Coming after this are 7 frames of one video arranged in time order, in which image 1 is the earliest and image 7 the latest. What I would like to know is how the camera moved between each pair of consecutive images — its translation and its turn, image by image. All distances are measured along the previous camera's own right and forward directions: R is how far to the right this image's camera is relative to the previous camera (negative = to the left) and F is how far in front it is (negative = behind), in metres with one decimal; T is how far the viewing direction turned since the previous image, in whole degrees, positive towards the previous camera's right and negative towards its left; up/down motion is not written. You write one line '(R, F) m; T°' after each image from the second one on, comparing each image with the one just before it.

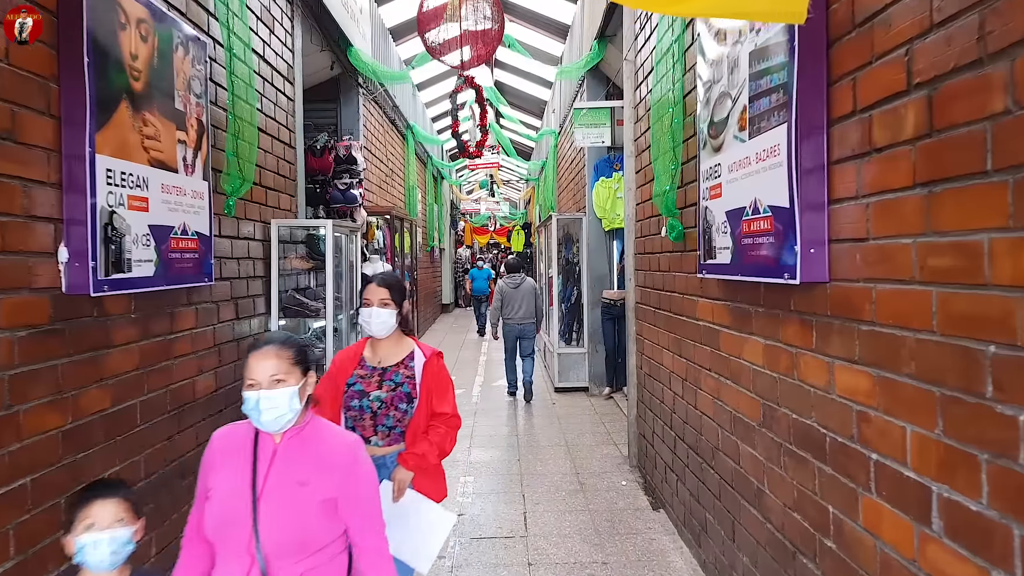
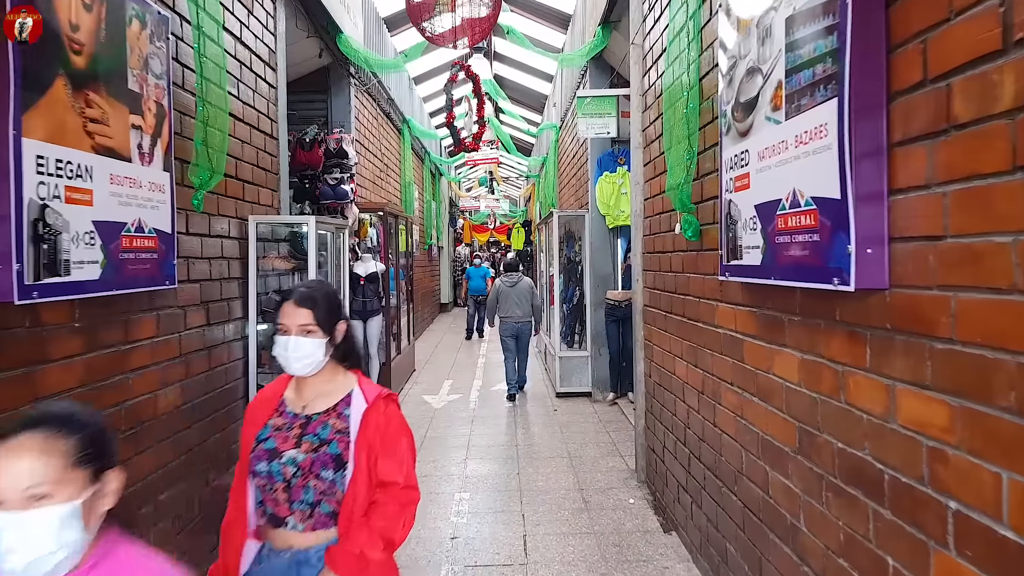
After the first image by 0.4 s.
(0.0, +0.3) m; 0°
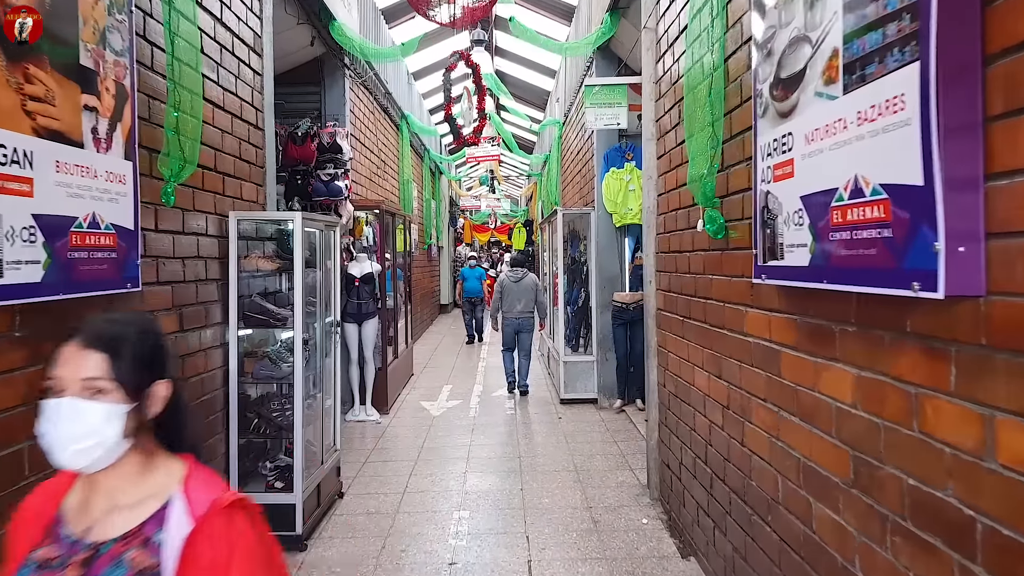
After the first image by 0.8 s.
(0.0, +0.3) m; 0°
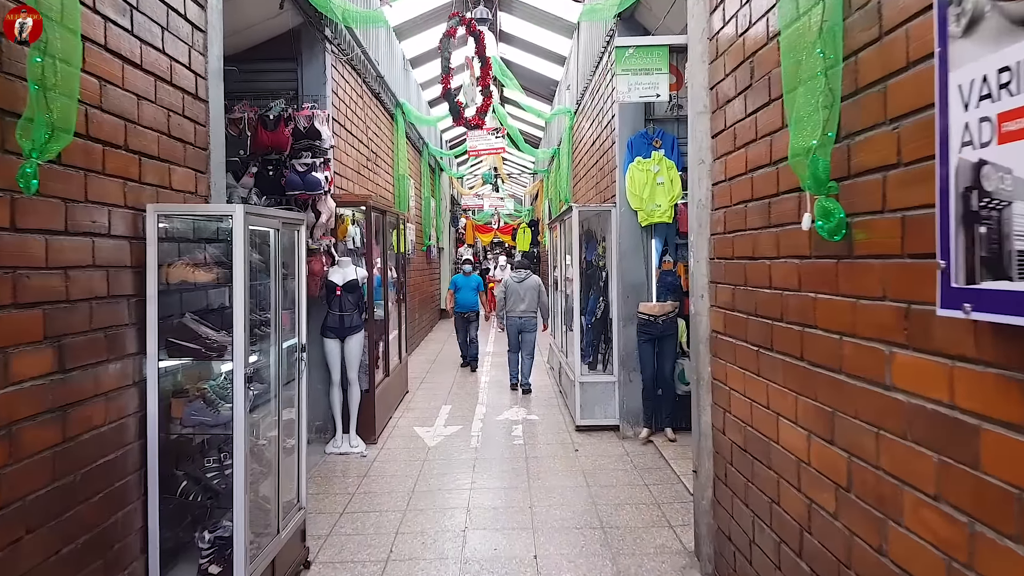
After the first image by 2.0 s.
(0.0, +0.9) m; 0°
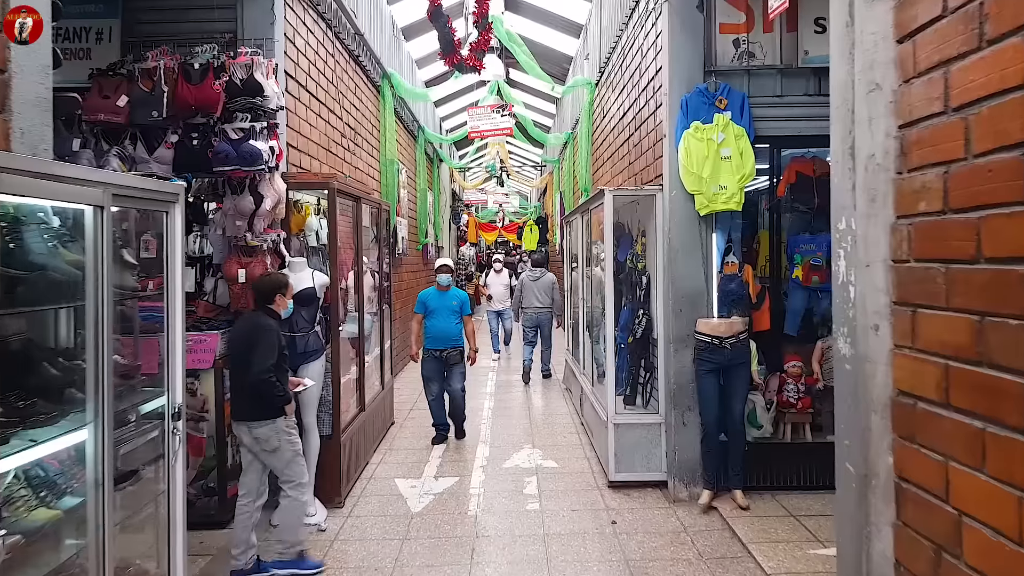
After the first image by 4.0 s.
(0.0, +1.4) m; 0°
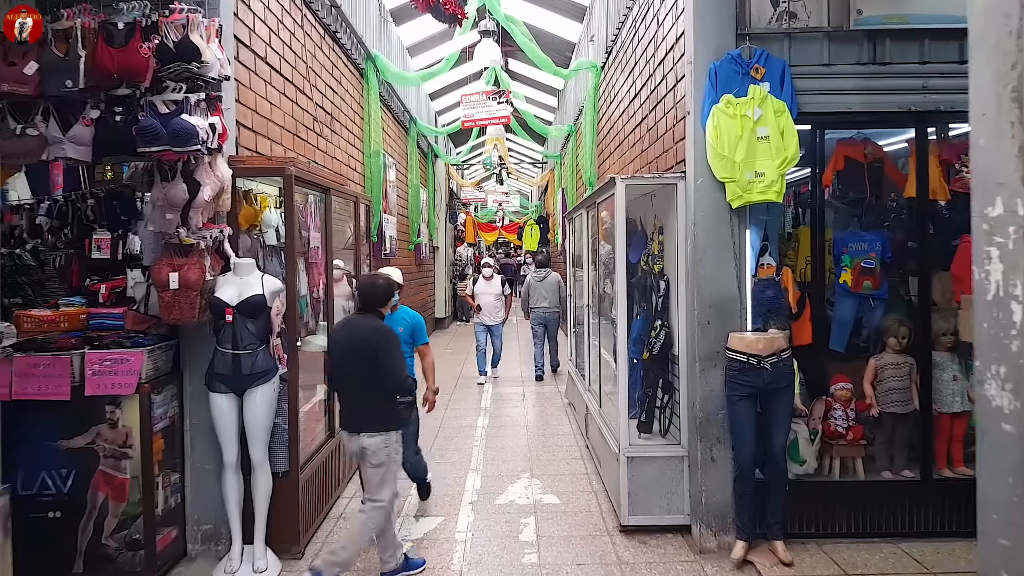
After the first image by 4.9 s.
(0.0, +0.7) m; 0°
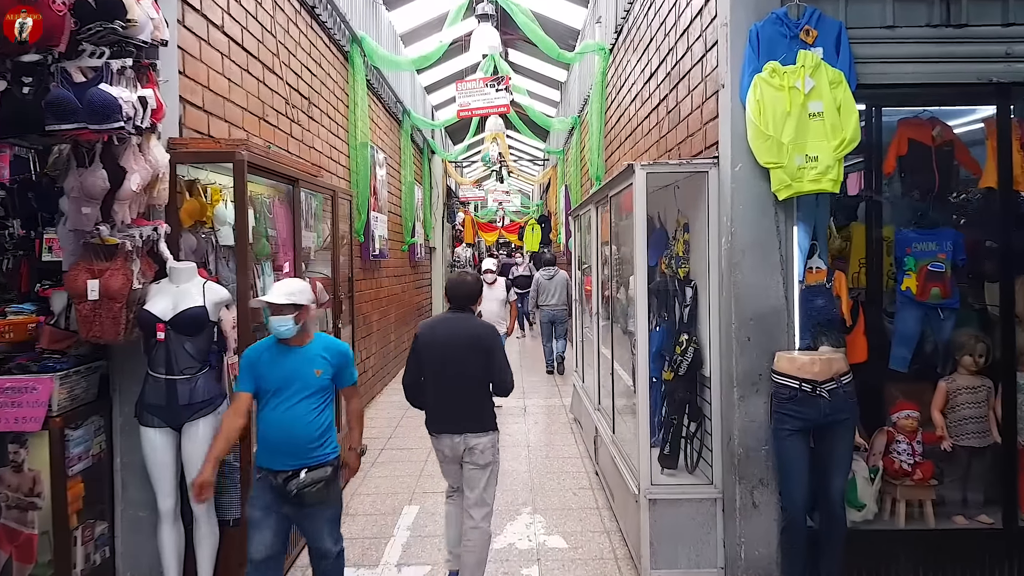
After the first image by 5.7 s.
(0.0, +0.6) m; 0°
